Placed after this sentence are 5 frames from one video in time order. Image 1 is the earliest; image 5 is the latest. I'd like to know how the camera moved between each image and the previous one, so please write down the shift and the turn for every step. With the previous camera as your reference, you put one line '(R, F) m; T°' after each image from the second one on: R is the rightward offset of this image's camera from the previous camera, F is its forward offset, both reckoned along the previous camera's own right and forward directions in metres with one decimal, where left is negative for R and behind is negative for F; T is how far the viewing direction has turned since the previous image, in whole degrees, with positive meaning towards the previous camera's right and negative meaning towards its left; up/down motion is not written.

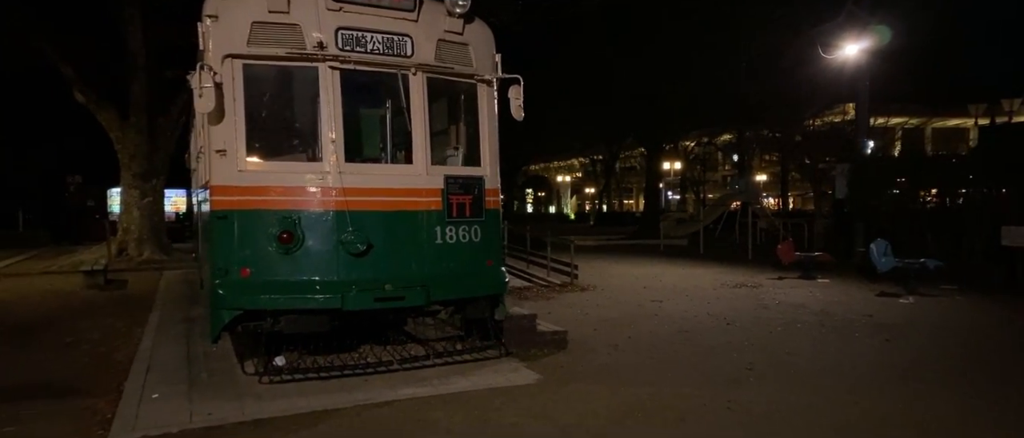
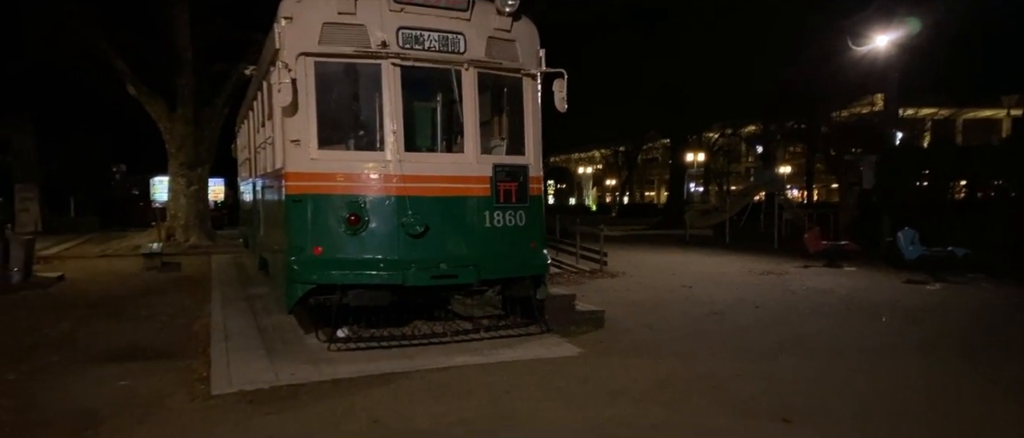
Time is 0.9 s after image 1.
(-0.3, -0.5) m; -2°
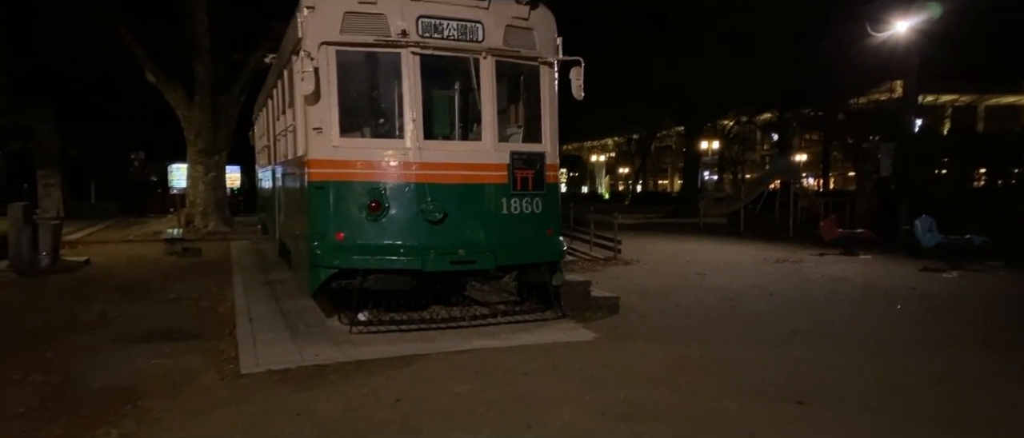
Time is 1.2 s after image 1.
(-0.1, -0.1) m; -1°
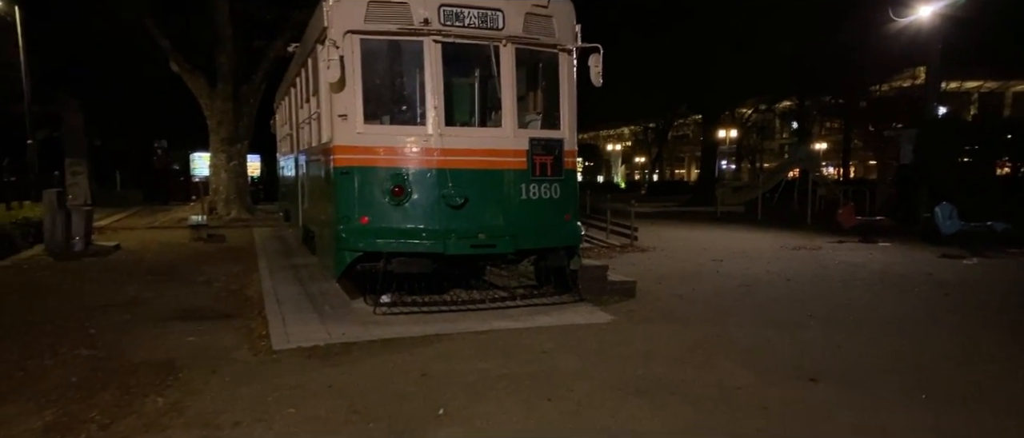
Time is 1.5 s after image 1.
(0.0, -0.1) m; -1°
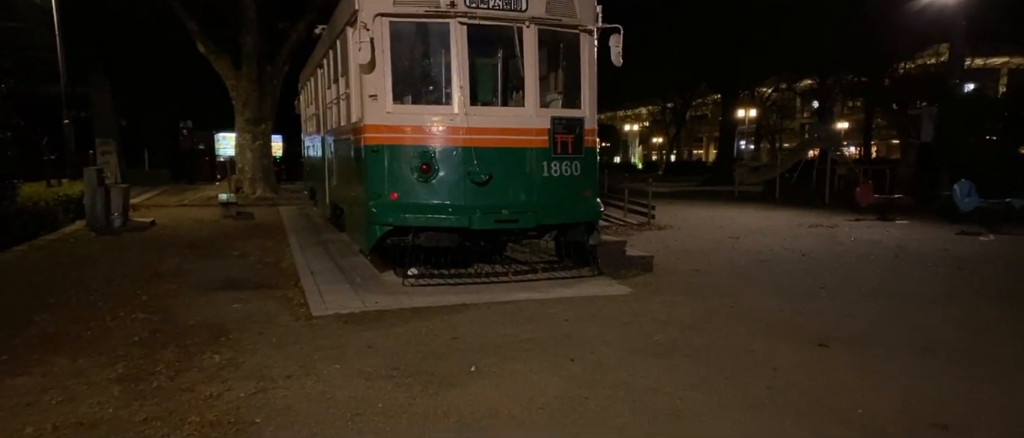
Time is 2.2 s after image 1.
(-0.1, -0.3) m; -2°
